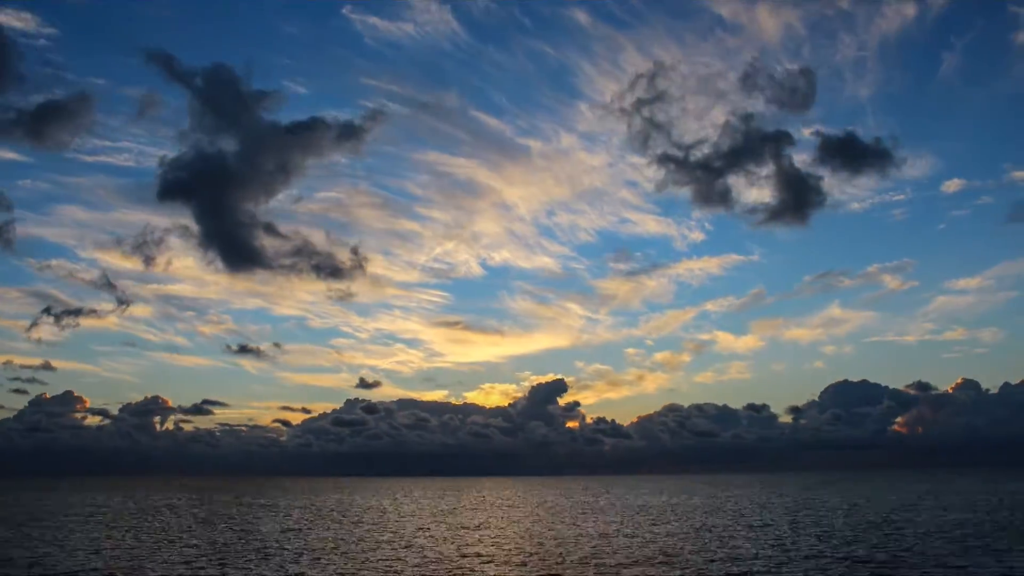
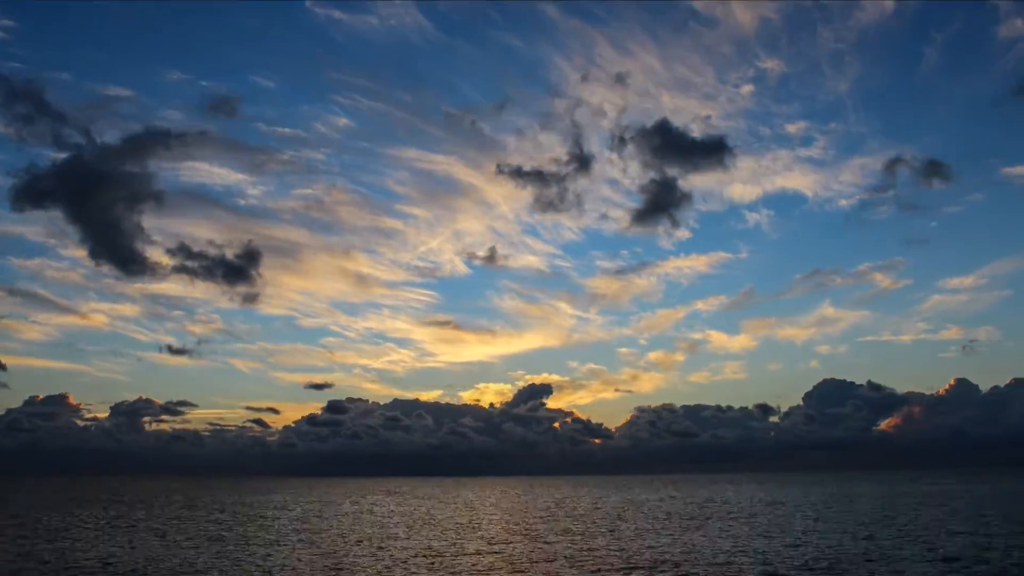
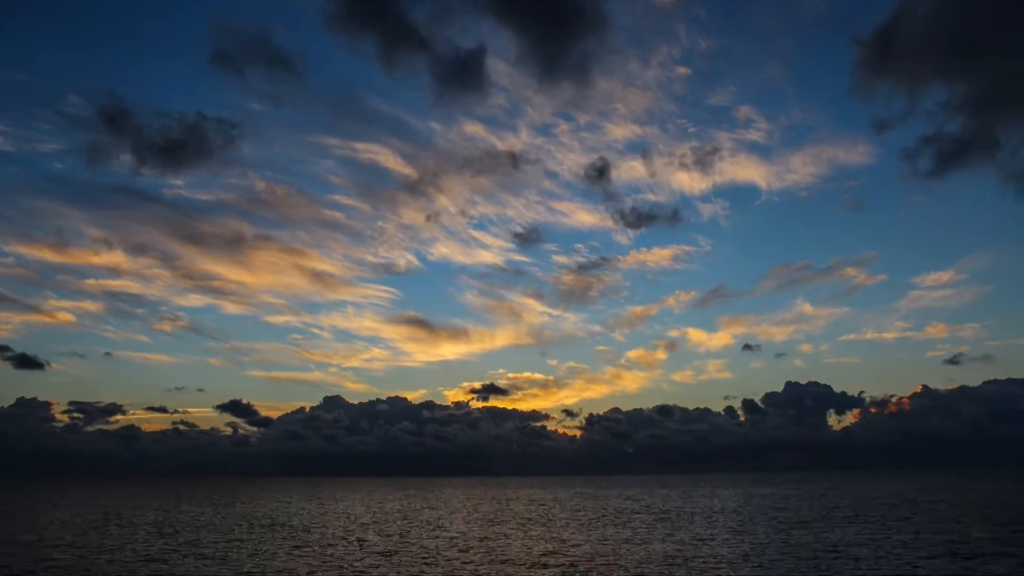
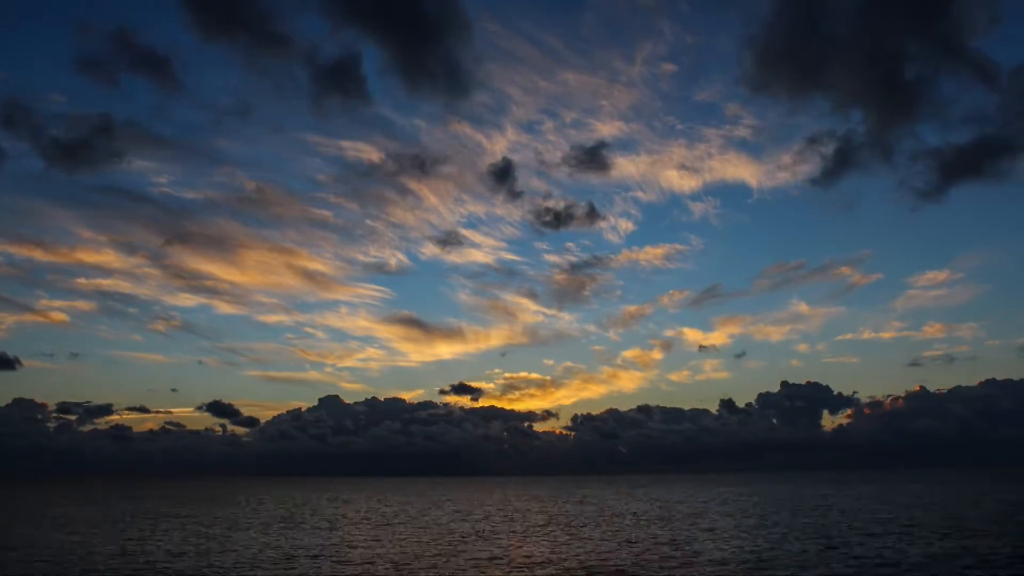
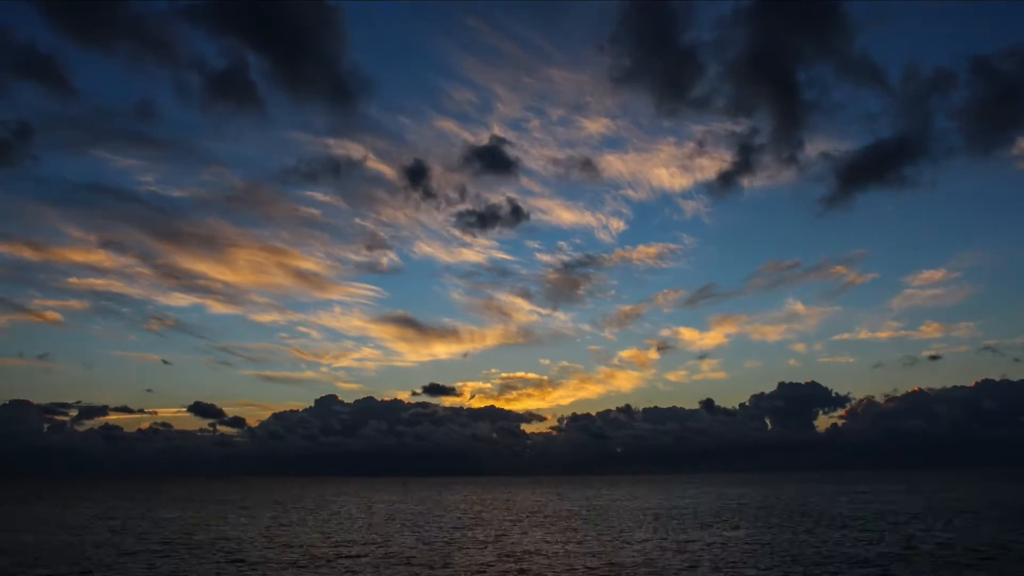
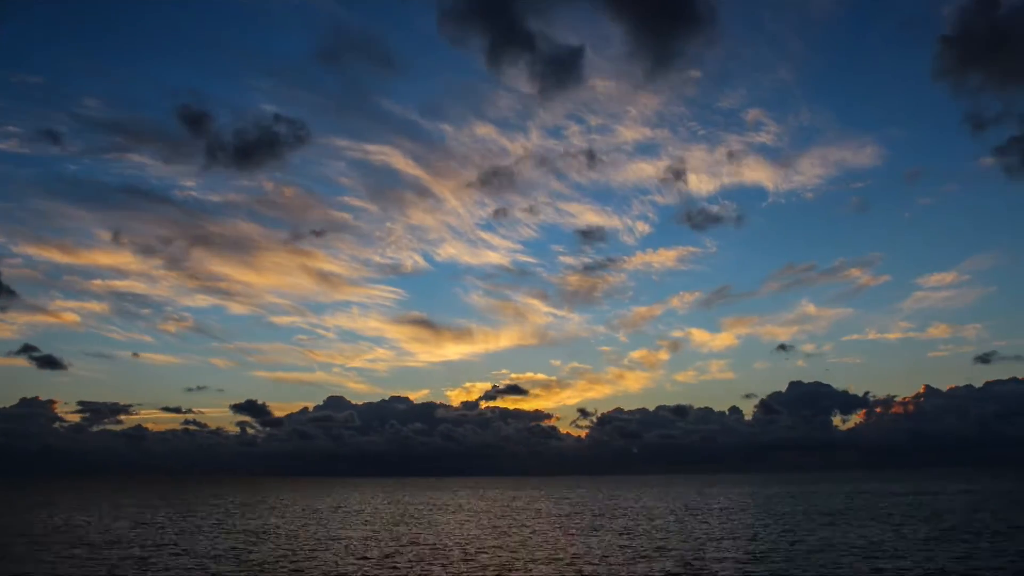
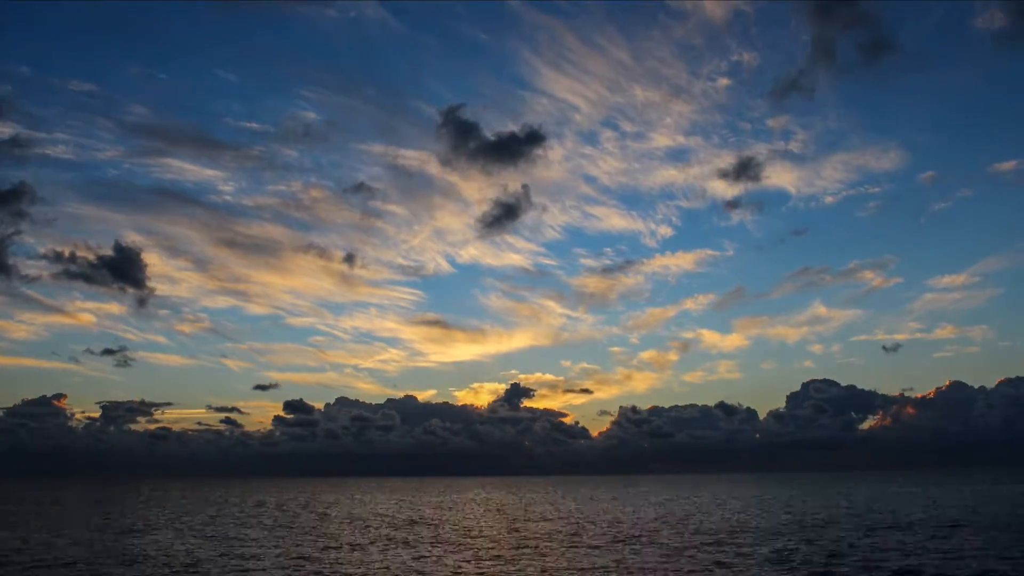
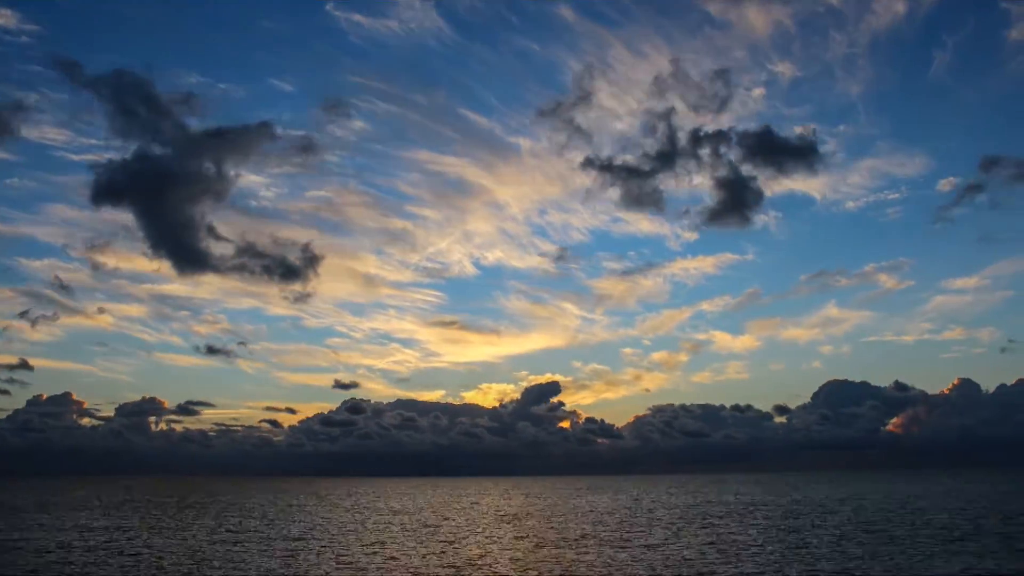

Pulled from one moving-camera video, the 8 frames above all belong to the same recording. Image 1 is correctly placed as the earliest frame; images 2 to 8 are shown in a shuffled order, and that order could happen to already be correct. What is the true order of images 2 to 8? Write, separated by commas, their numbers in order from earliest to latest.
8, 2, 7, 6, 3, 4, 5
